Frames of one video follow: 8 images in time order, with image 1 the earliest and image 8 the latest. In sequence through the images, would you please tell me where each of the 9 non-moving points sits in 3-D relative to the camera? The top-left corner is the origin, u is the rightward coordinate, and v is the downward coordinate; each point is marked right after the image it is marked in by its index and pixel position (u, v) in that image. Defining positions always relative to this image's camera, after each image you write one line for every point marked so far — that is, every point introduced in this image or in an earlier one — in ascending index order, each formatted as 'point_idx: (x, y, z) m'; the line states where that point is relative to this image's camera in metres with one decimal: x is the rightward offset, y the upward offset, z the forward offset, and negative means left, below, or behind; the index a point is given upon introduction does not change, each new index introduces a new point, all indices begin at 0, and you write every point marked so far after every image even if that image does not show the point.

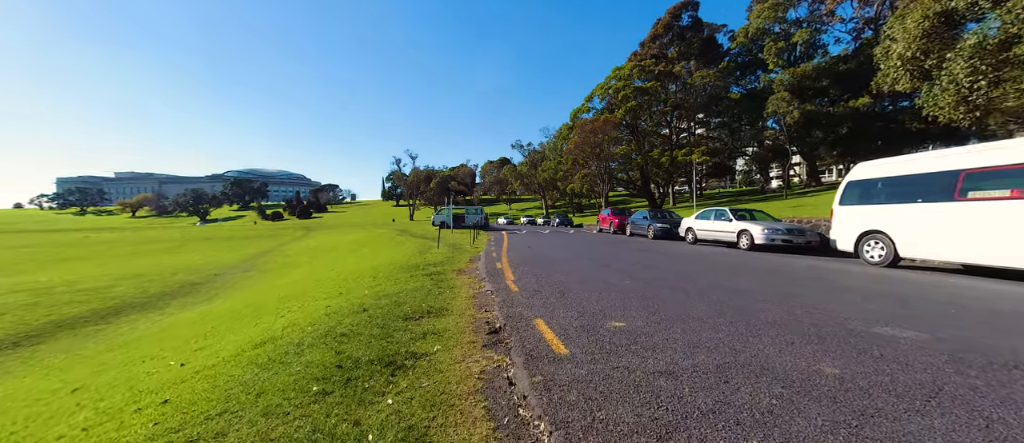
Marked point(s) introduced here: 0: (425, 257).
0: (-2.7, -1.2, +12.5) m
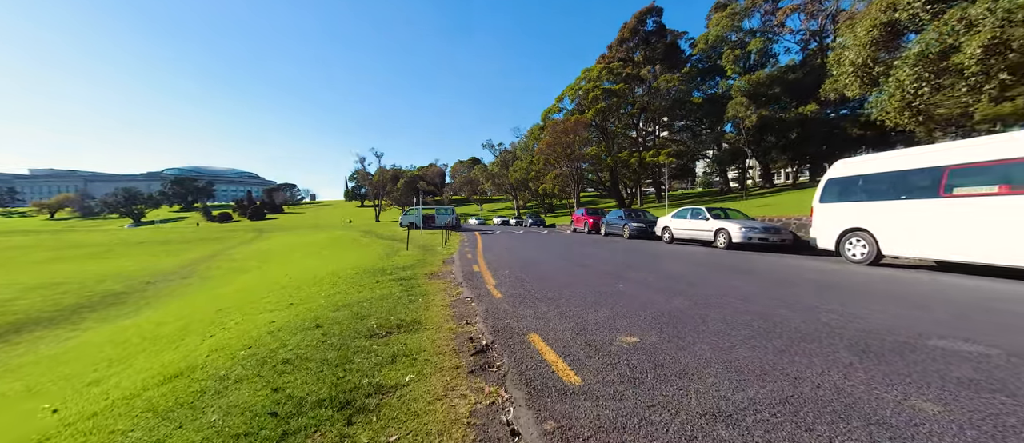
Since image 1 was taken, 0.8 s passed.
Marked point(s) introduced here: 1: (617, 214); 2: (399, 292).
0: (-3.5, -1.2, +11.6) m
1: (+5.7, +0.4, +19.8) m
2: (-1.7, -1.1, +6.1) m
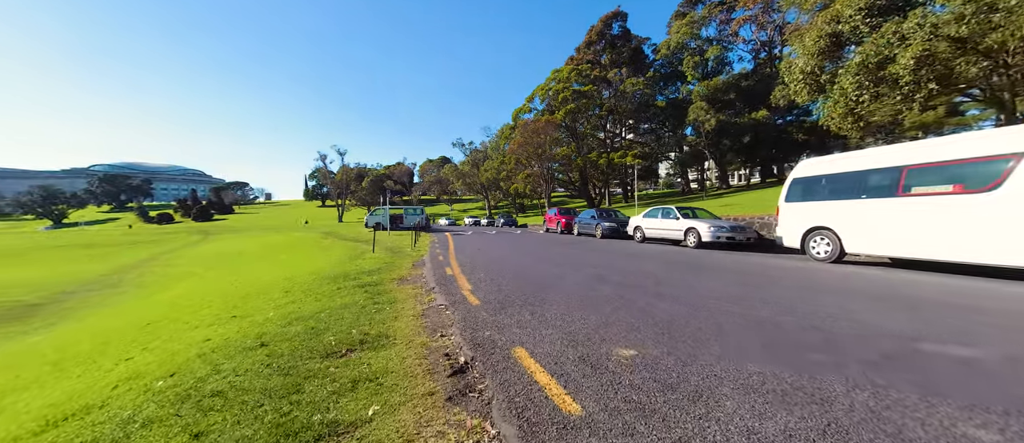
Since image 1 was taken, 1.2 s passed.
0: (-4.4, -1.2, +10.9) m
1: (+4.1, +0.4, +19.9) m
2: (-2.1, -1.1, +5.6) m
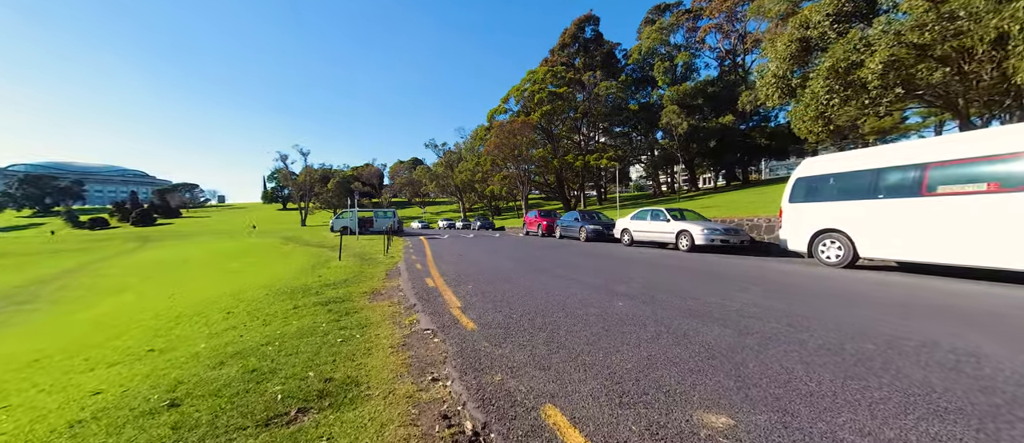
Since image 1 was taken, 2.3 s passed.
0: (-4.8, -1.3, +9.7) m
1: (+3.0, +0.3, +19.3) m
2: (-2.2, -1.2, +4.5) m
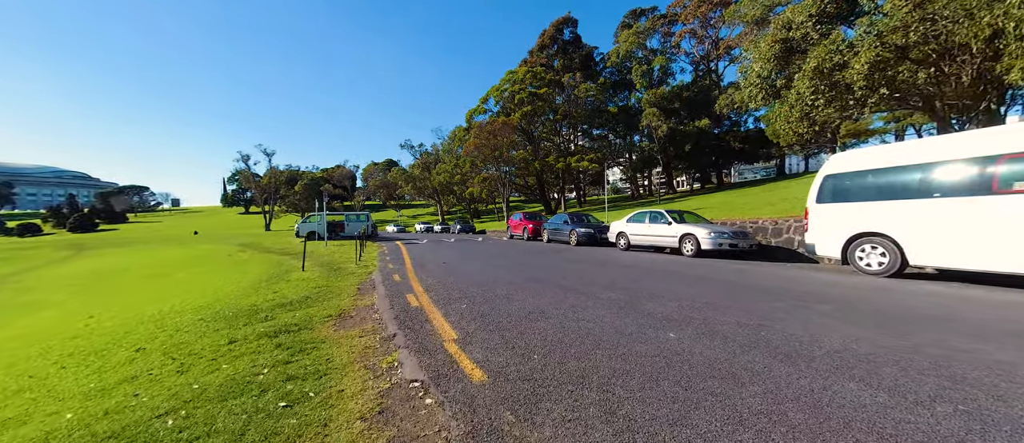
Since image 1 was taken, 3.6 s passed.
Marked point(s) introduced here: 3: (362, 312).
0: (-5.0, -1.4, +8.2) m
1: (+2.2, +0.1, +18.3) m
2: (-2.0, -1.2, +3.2) m
3: (-2.2, -1.3, +5.8) m
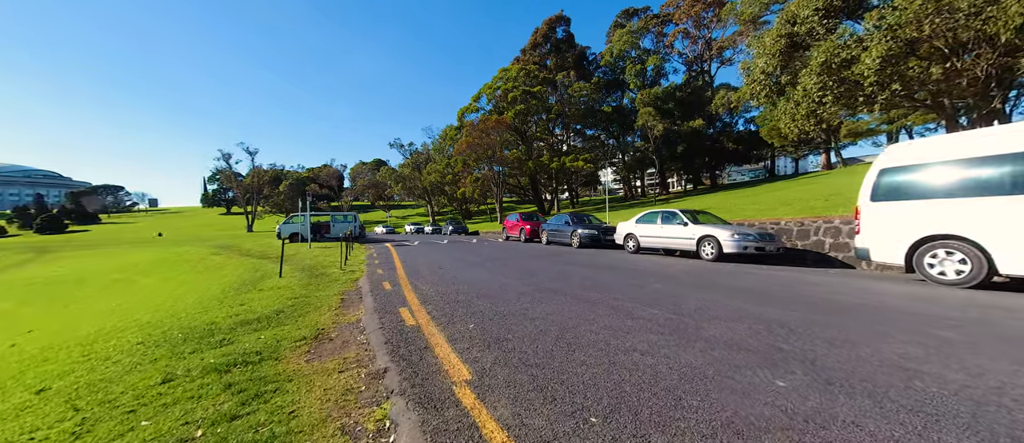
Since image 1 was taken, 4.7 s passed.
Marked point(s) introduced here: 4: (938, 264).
0: (-4.9, -1.4, +7.1) m
1: (+2.1, +0.1, +17.4) m
2: (-1.8, -1.2, +2.2) m
3: (-2.1, -1.3, +4.7) m
4: (+6.1, -0.6, +6.0) m
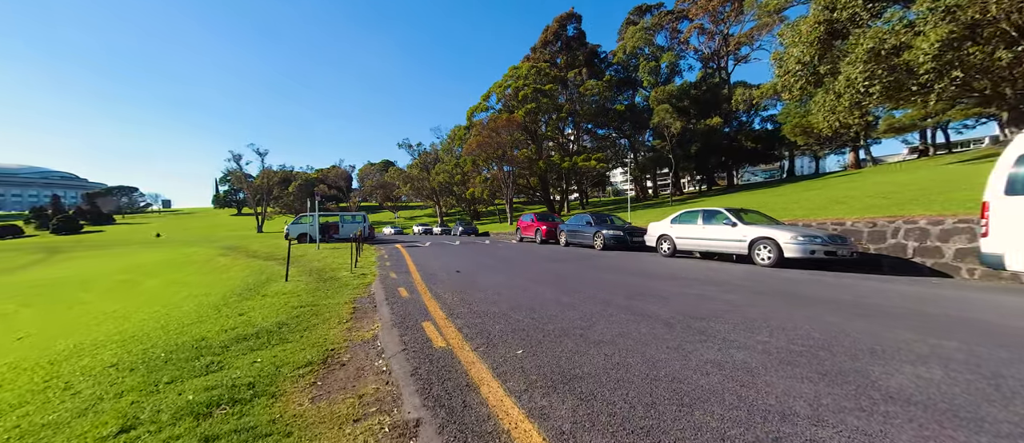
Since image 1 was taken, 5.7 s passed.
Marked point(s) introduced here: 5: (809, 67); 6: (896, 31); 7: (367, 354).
0: (-4.3, -1.4, +6.2) m
1: (+2.8, 0.0, +16.3) m
2: (-1.3, -1.2, +1.2) m
3: (-1.5, -1.3, +3.8) m
4: (+6.7, -0.6, +4.9) m
5: (+13.9, +7.2, +18.3) m
6: (+13.6, +6.6, +13.7) m
7: (-1.6, -1.4, +4.4) m
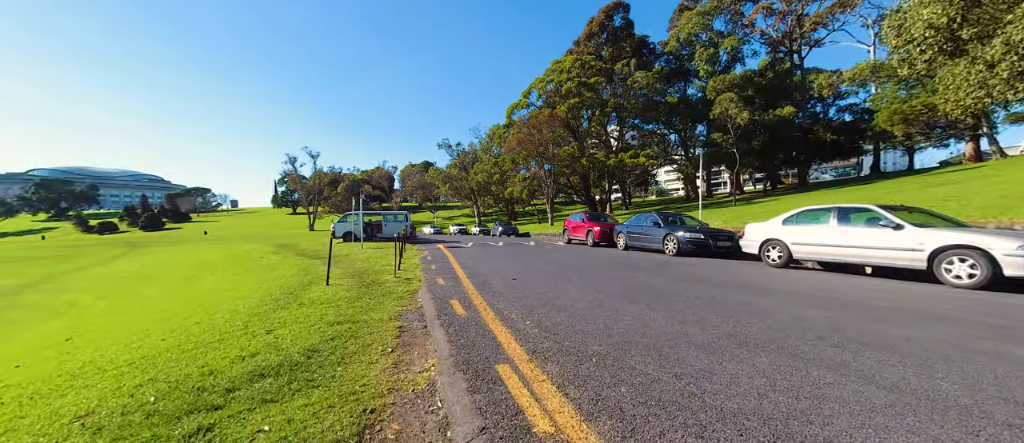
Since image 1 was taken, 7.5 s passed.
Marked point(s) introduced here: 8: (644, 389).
0: (-3.0, -1.4, +4.8) m
1: (+5.0, 0.0, +14.1) m
2: (-0.6, -1.2, -0.5) m
3: (-0.6, -1.3, +2.1) m
4: (+7.7, -0.6, +2.3) m
5: (+16.3, +7.2, +15.0) m
6: (+15.5, +6.6, +10.4) m
7: (-0.6, -1.4, +2.7) m
8: (+0.9, -1.2, +3.0) m
